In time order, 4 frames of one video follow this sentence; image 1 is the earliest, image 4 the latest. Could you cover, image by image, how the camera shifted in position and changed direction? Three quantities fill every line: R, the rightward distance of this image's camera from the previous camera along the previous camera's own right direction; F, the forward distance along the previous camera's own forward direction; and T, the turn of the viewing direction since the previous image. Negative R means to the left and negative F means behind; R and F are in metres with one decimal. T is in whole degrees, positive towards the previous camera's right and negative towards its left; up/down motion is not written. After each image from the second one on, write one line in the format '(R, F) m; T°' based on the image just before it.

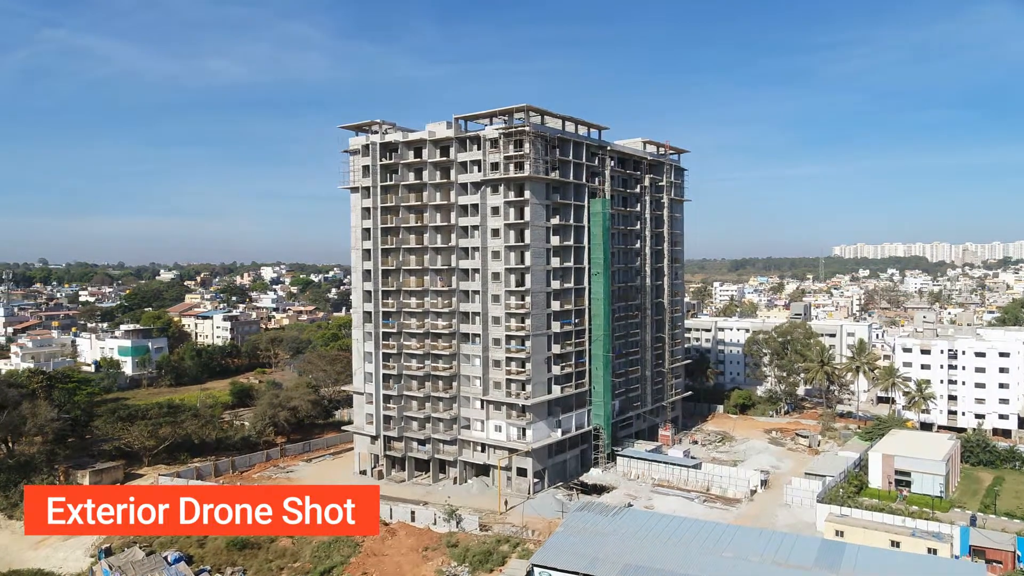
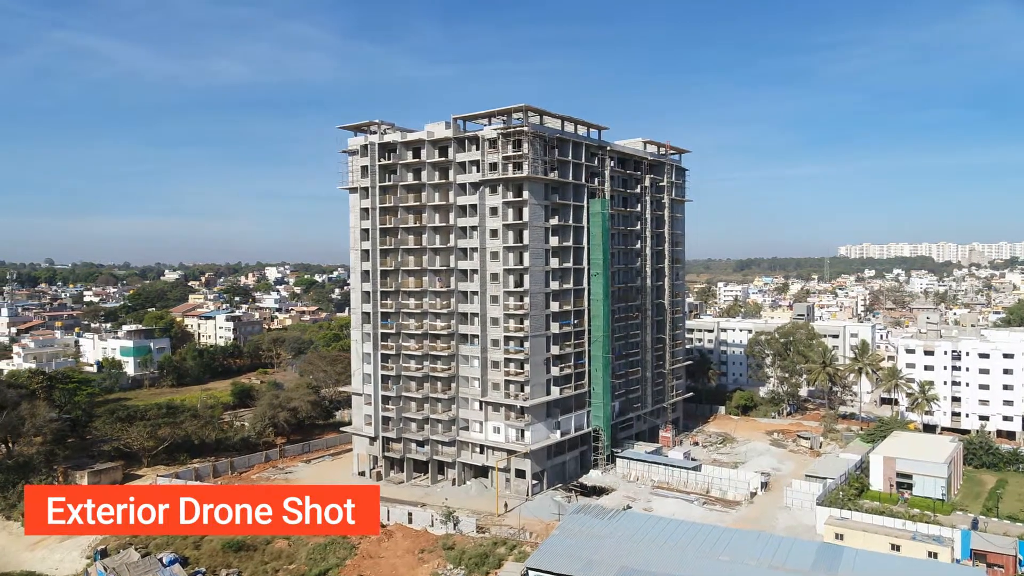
(+0.4, +0.2) m; 0°
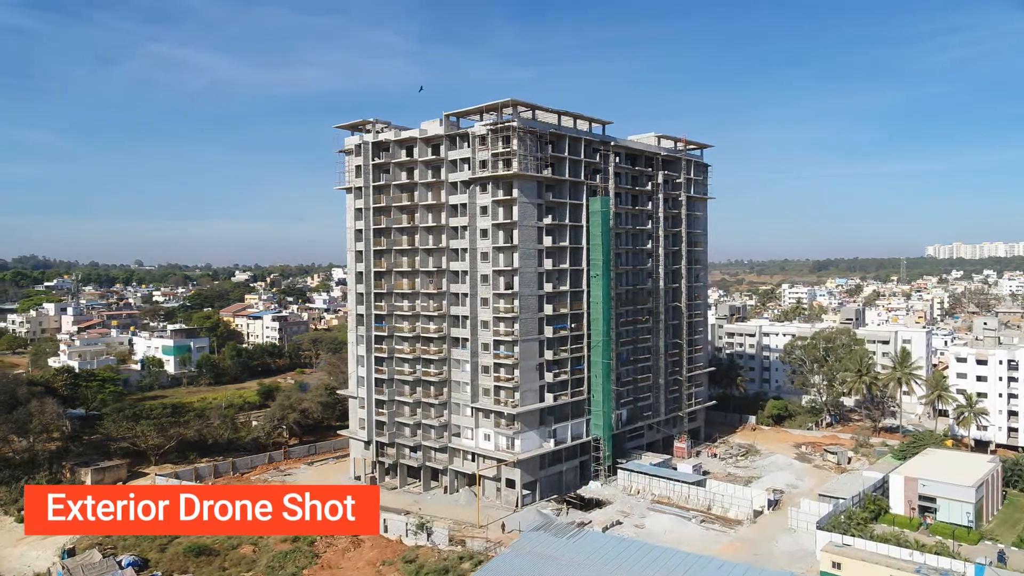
(+5.6, +2.3) m; -6°
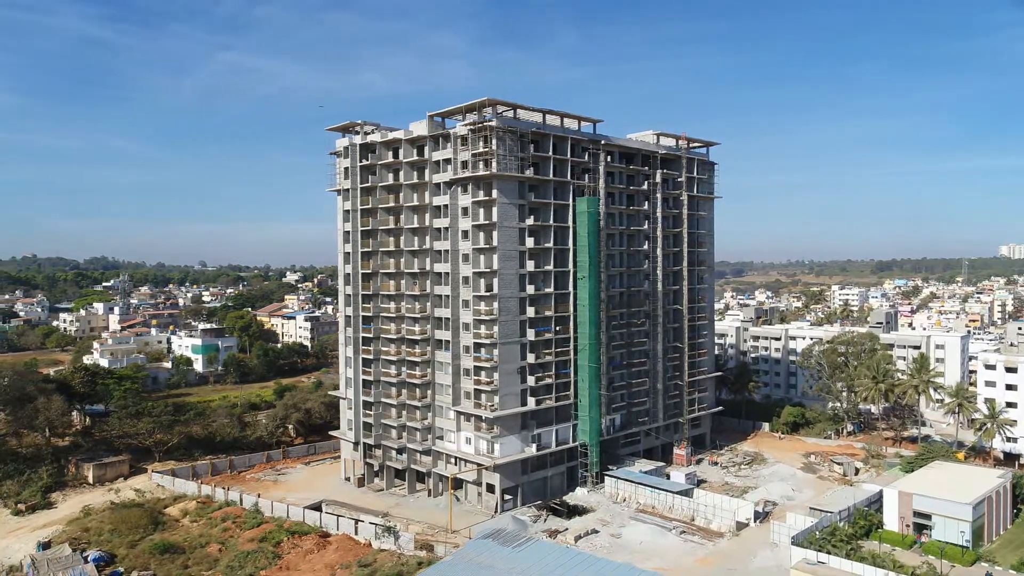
(+5.1, +0.9) m; -4°
